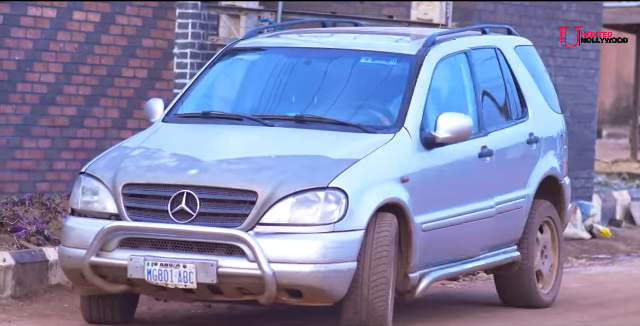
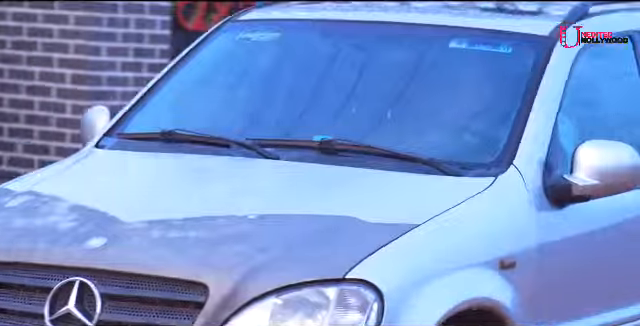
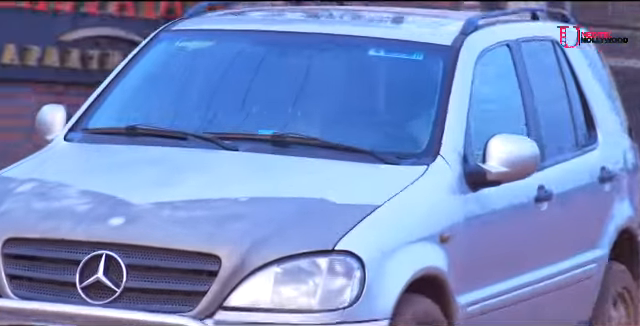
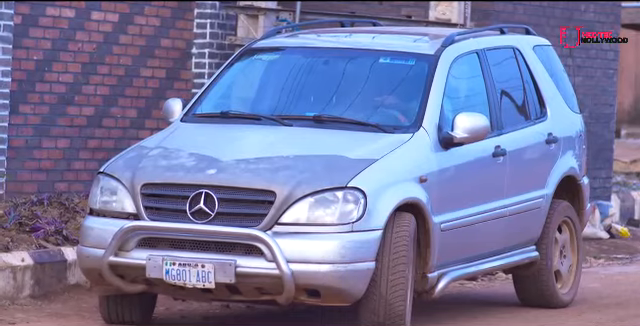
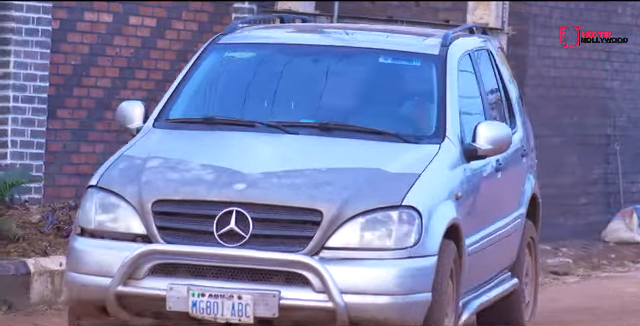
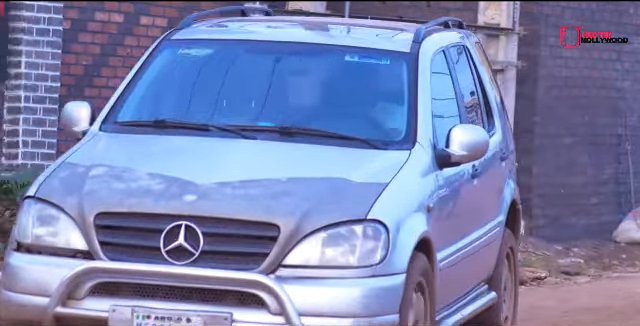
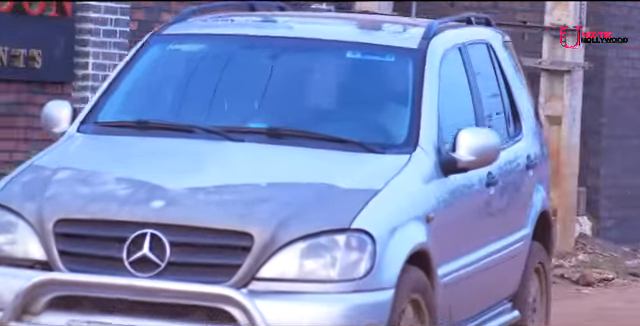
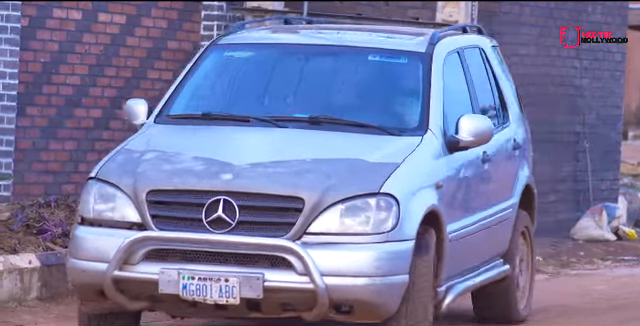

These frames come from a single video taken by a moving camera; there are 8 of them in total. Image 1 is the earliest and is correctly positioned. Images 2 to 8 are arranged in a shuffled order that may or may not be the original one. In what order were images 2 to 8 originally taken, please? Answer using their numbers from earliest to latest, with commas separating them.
4, 8, 5, 6, 7, 3, 2
